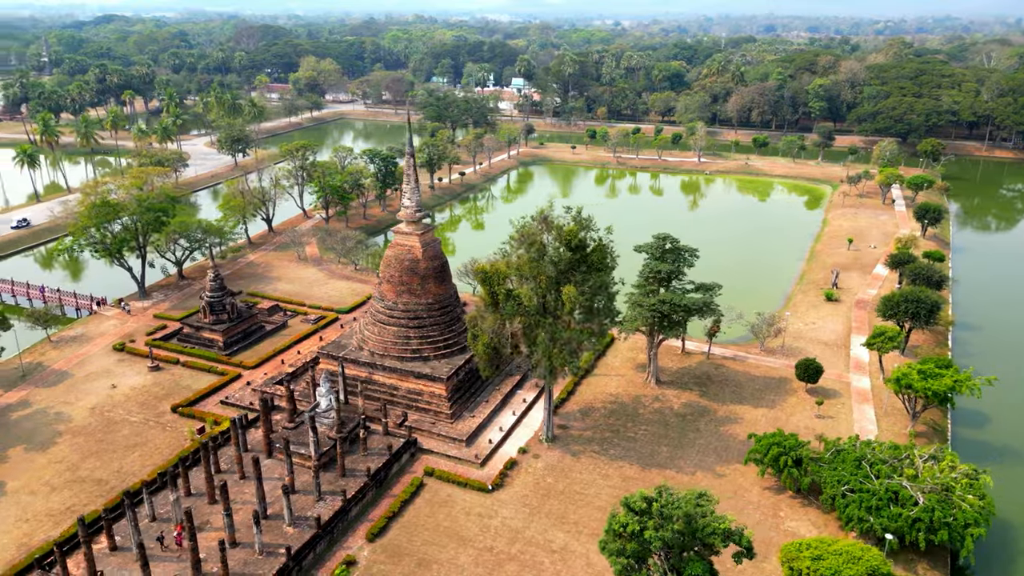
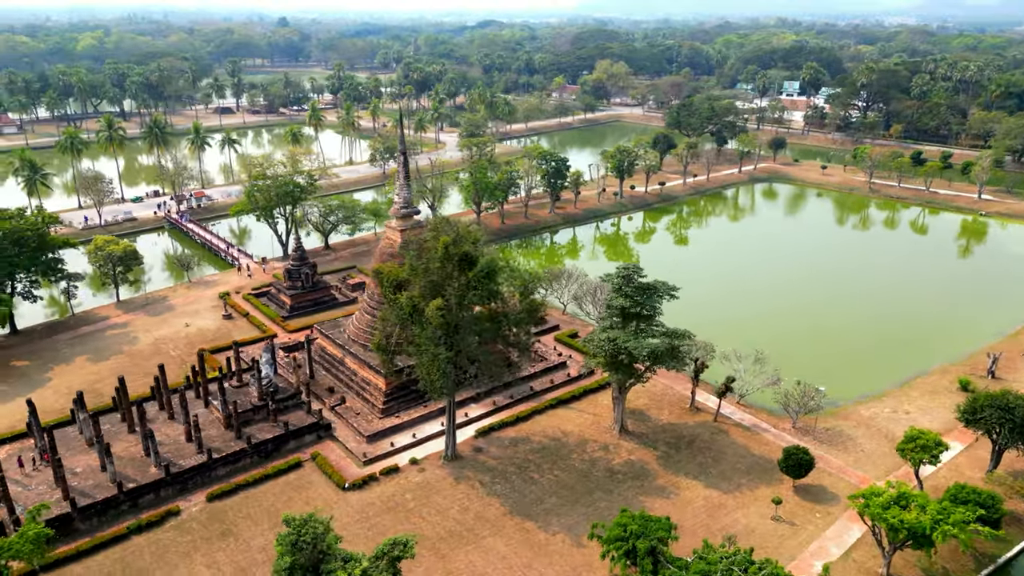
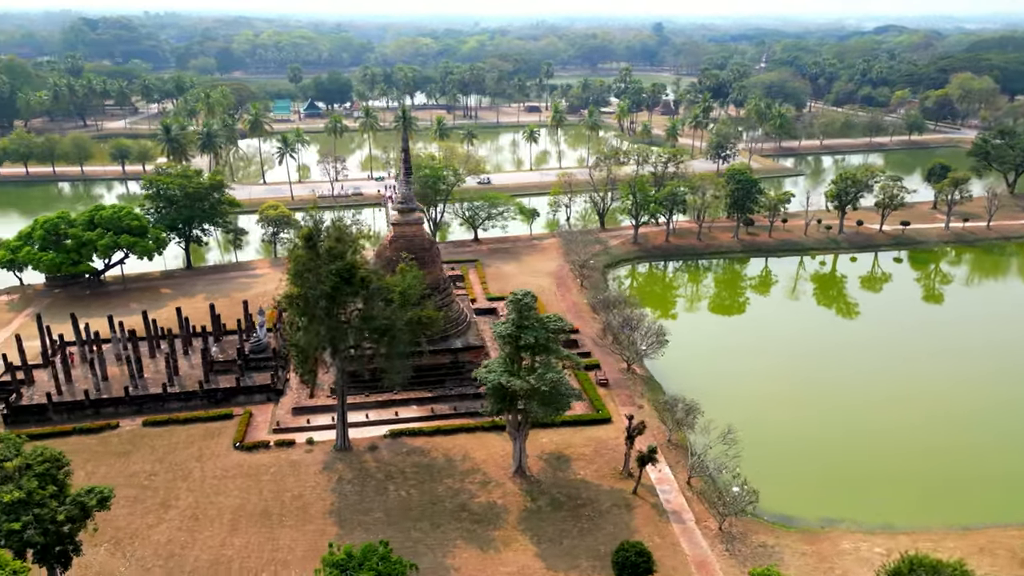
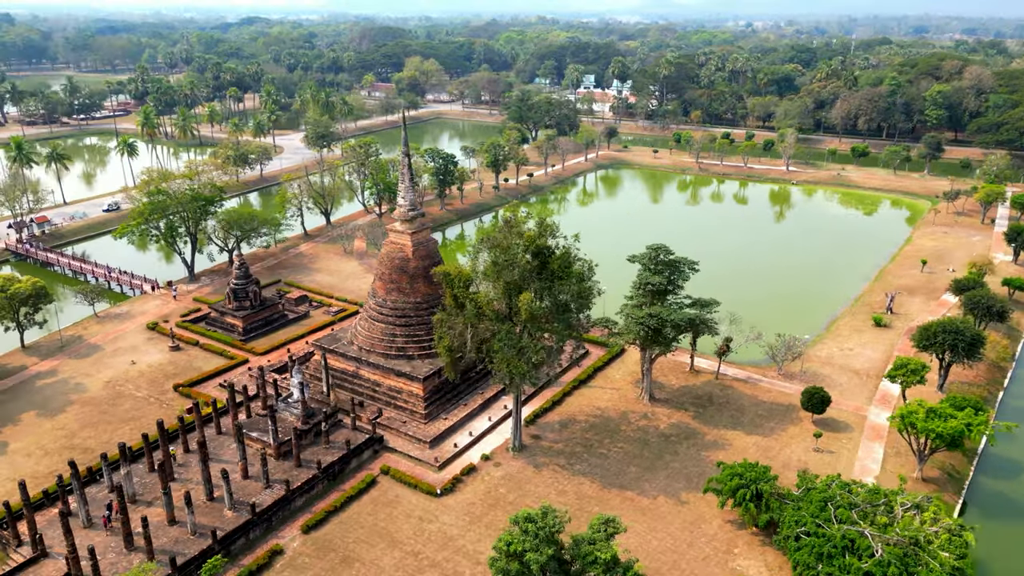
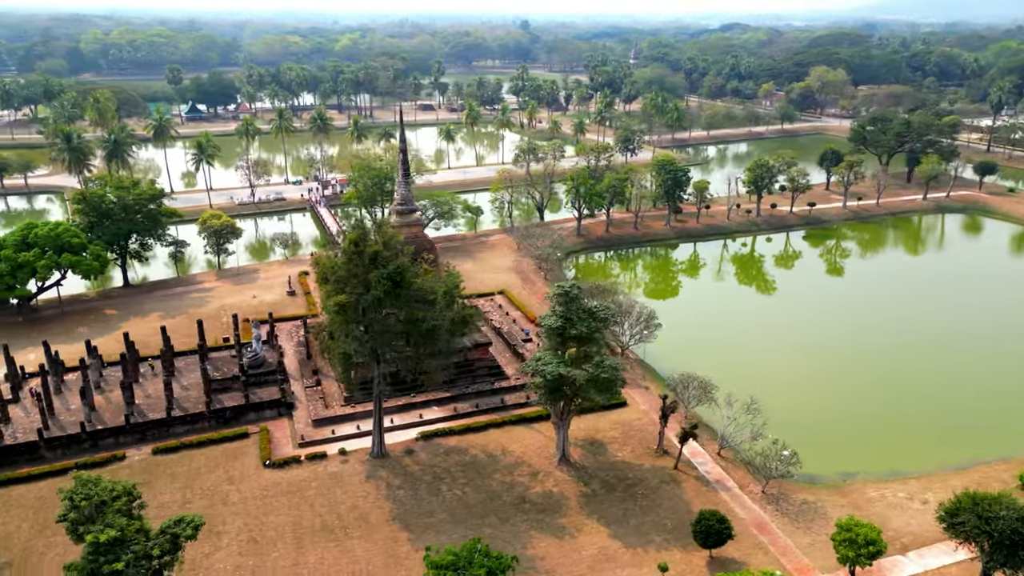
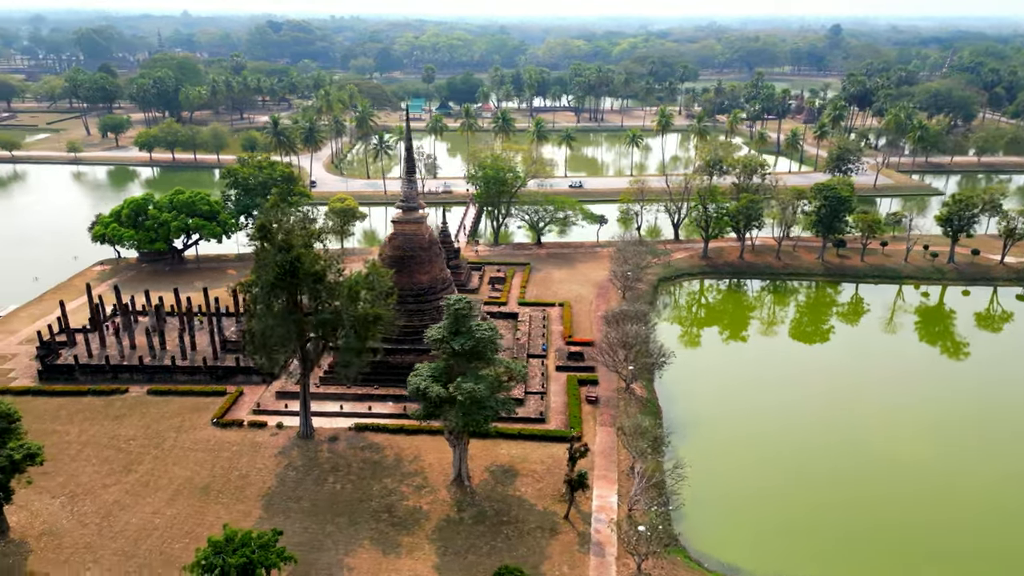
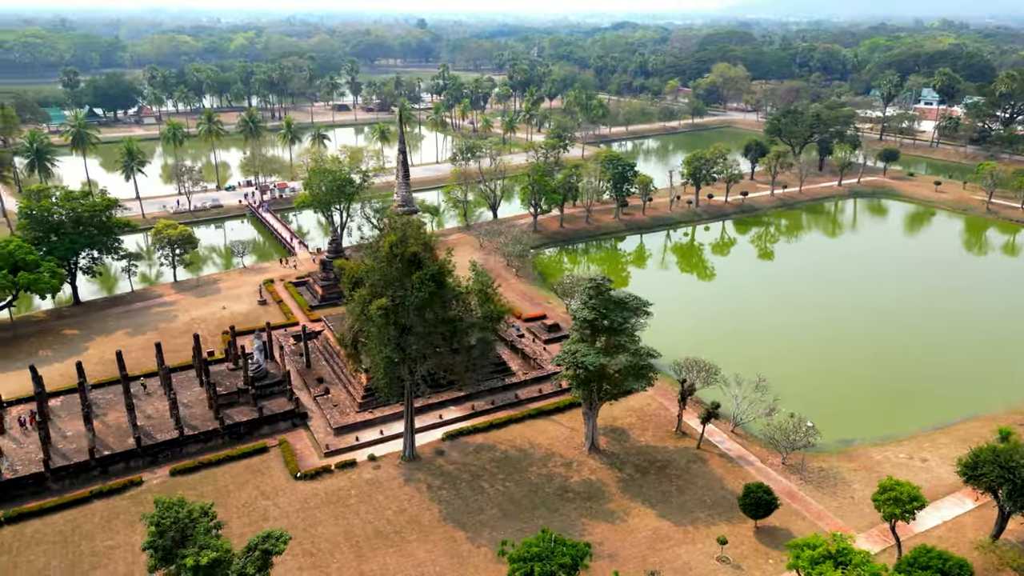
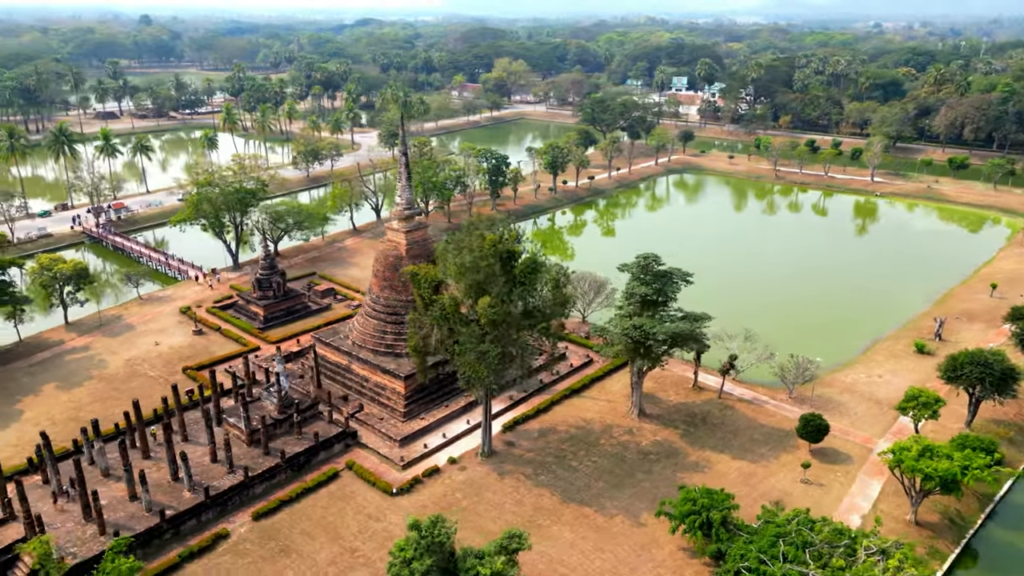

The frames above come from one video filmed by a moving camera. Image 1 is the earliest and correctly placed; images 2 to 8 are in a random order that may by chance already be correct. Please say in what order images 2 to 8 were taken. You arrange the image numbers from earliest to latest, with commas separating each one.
4, 8, 2, 7, 5, 3, 6
